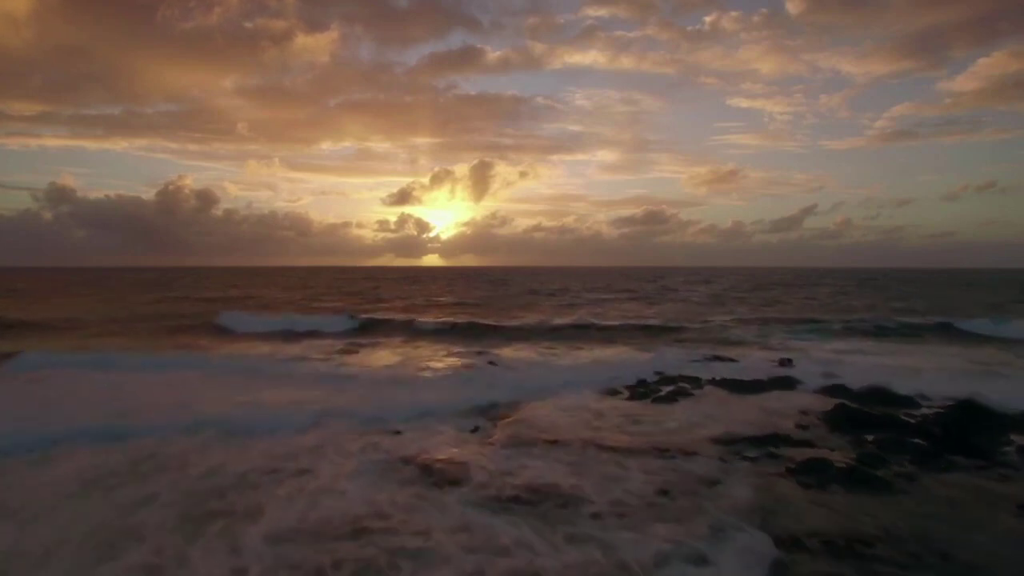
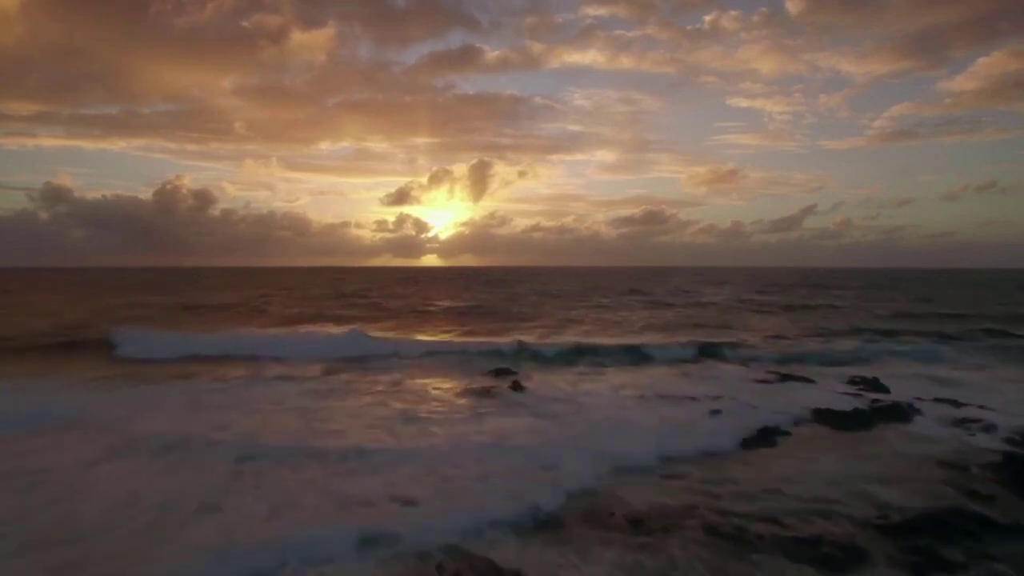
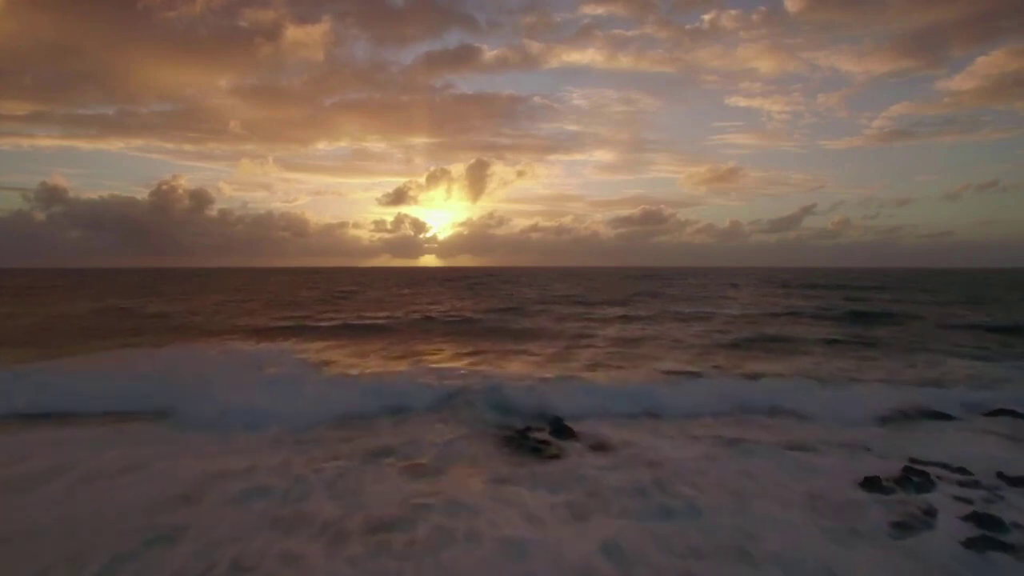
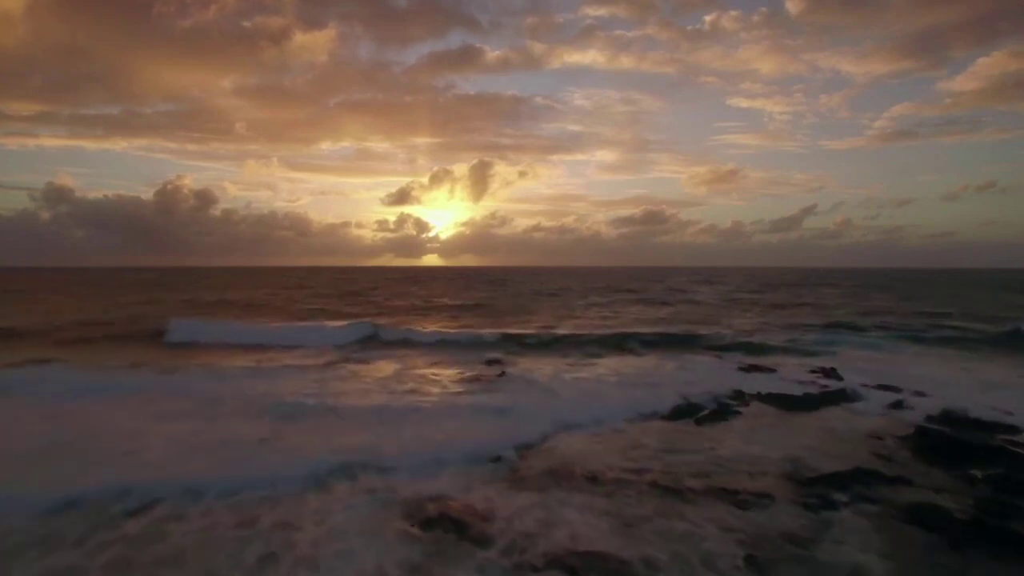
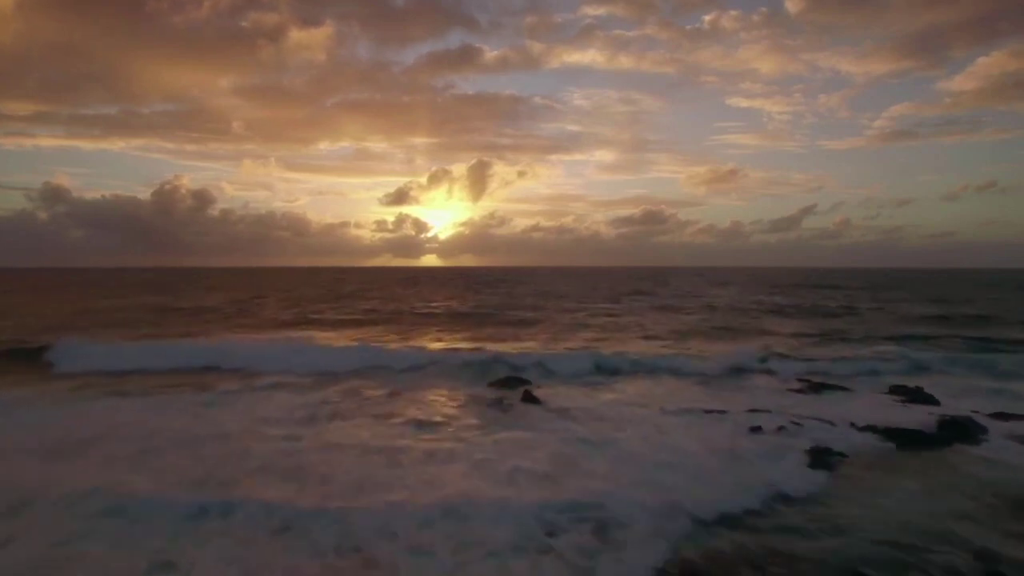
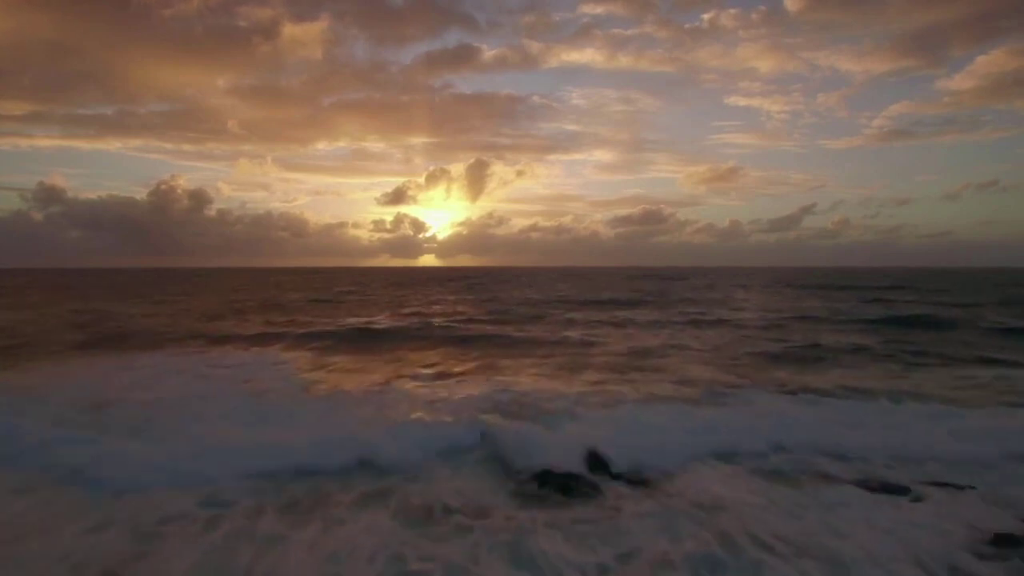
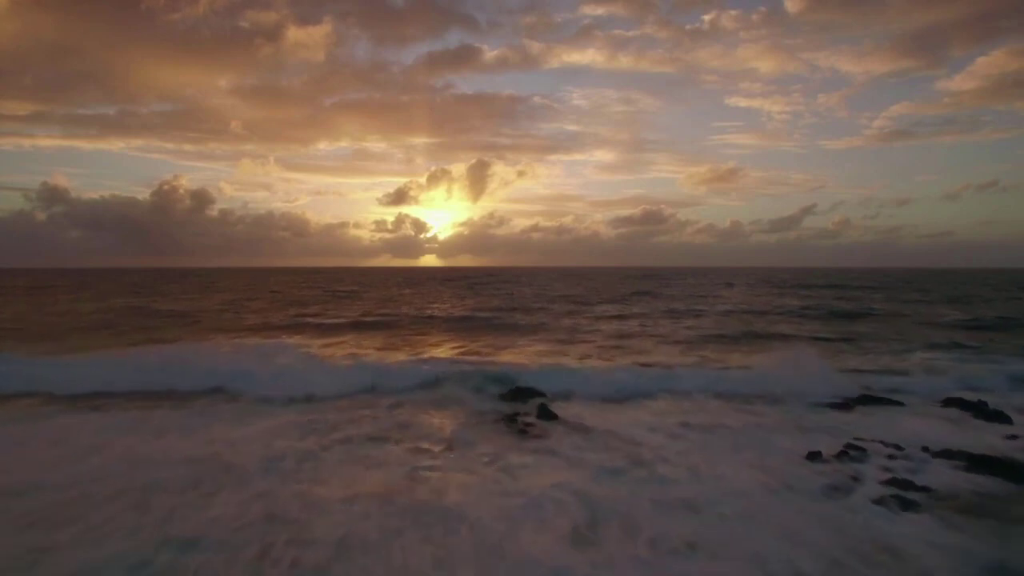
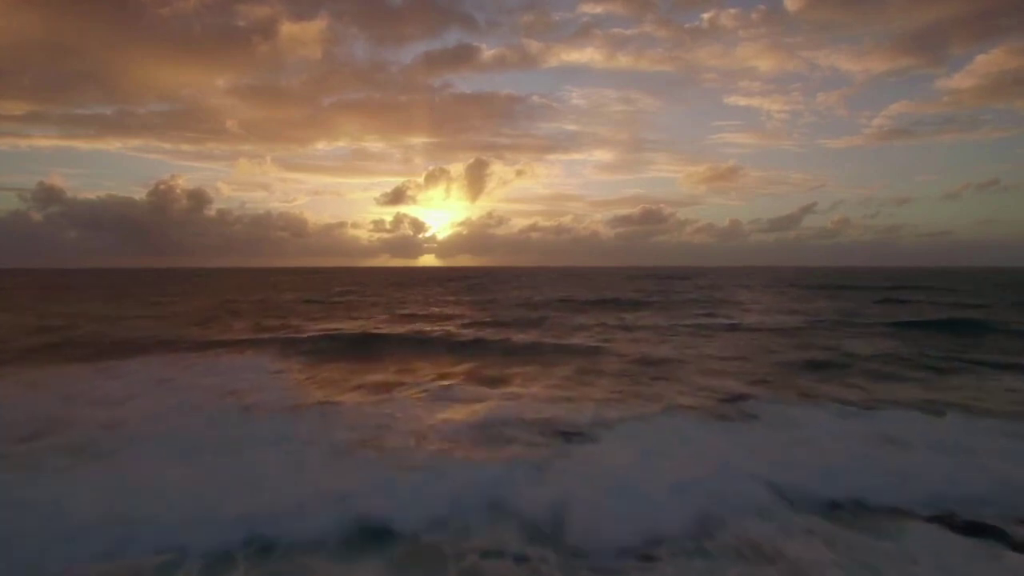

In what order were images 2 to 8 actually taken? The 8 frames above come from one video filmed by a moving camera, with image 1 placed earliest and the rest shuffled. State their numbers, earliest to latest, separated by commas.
4, 2, 5, 7, 3, 6, 8
